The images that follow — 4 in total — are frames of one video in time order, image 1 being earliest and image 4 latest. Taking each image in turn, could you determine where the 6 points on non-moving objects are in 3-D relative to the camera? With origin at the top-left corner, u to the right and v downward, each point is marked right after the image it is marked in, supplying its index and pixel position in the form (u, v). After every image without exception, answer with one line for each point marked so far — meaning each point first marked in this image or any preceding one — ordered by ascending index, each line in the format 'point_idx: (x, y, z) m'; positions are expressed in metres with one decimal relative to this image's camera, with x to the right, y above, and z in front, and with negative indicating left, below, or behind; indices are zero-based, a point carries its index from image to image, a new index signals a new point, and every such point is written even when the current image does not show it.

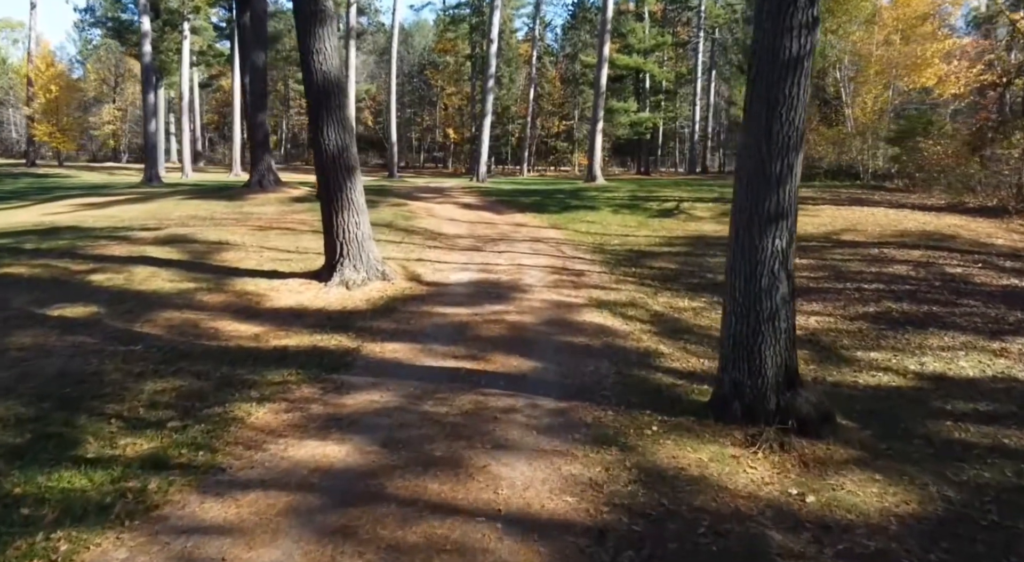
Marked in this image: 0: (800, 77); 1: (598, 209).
0: (+1.9, +1.4, +4.7) m
1: (+2.0, +1.6, +16.1) m
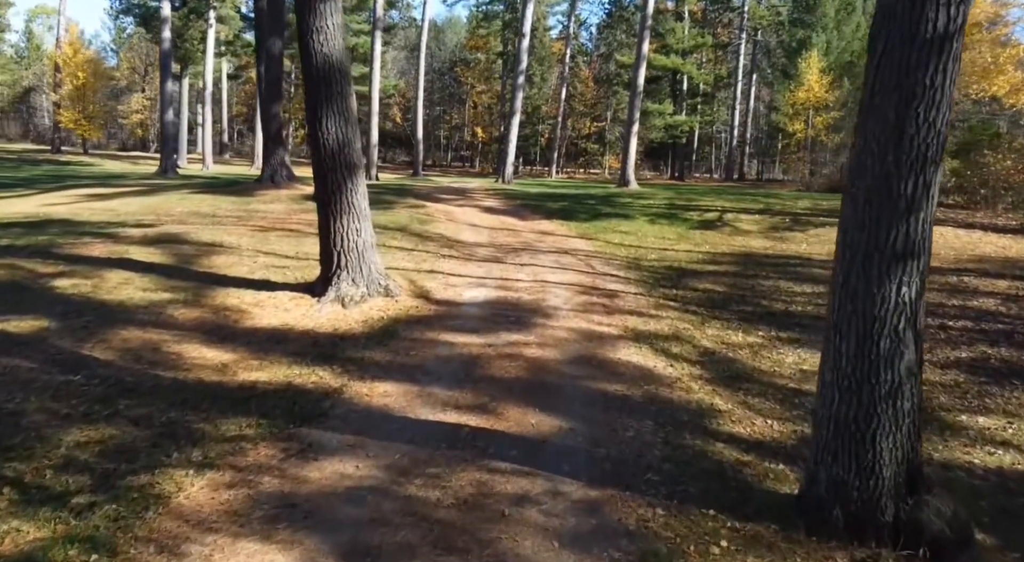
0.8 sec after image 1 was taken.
0: (+2.0, +1.0, +3.3) m
1: (+2.5, +1.3, +14.7) m
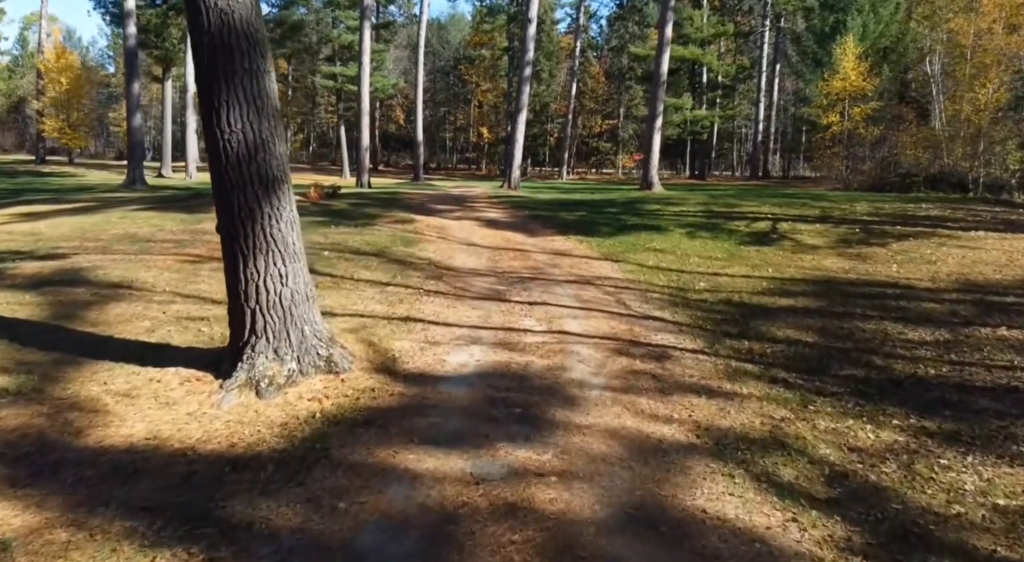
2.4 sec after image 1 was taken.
0: (+2.0, +0.6, +0.7) m
1: (+2.6, +0.9, +12.0) m
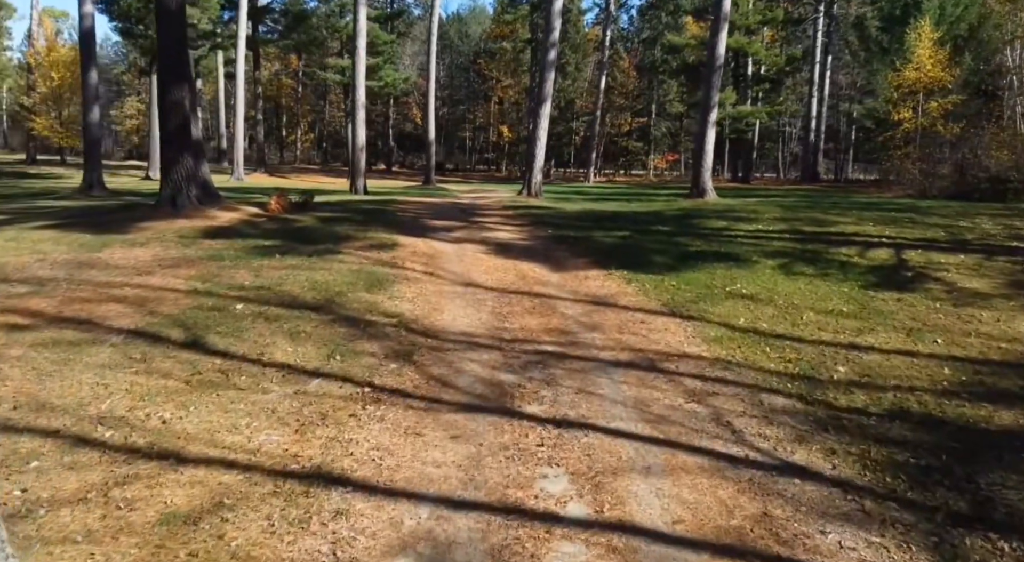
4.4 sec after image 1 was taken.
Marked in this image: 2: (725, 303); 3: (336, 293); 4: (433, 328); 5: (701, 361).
0: (+1.8, -0.1, -2.8) m
1: (+2.8, +0.2, +8.5) m
2: (+2.1, -0.2, +6.9) m
3: (-1.7, -0.1, +6.8) m
4: (-0.7, -0.4, +6.1) m
5: (+1.5, -0.6, +5.4) m
